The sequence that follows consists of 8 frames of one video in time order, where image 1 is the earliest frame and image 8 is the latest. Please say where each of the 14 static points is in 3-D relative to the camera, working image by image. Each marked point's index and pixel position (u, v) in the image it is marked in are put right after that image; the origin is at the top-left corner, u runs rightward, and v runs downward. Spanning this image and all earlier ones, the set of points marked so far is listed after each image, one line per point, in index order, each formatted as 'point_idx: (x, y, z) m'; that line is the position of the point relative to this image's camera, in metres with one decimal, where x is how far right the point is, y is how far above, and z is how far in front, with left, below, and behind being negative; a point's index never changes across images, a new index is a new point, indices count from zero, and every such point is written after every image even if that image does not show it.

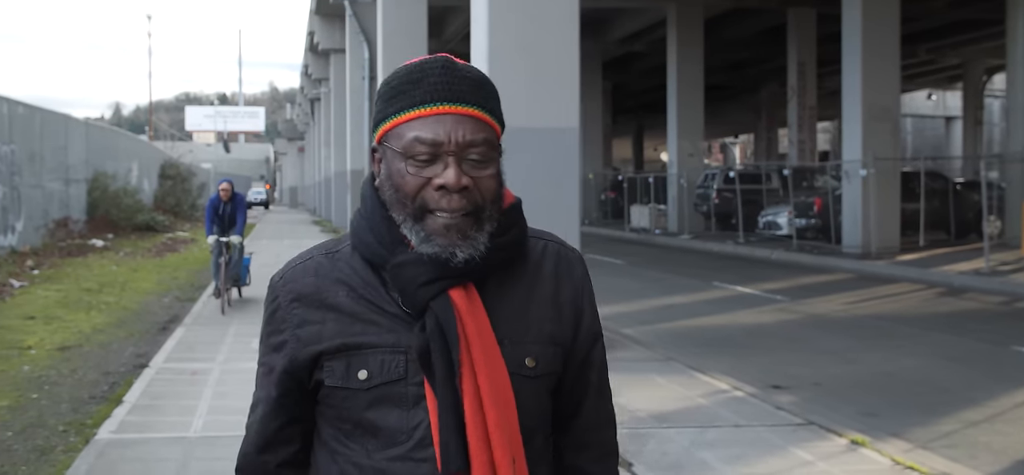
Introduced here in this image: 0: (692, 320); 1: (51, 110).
0: (+1.6, -0.7, +12.2) m
1: (-6.7, +1.8, +19.5) m
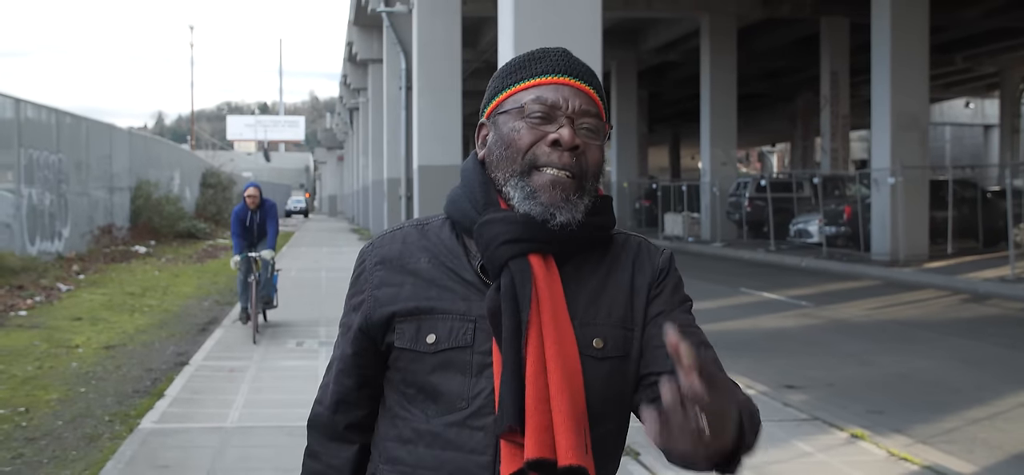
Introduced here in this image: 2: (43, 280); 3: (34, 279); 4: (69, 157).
0: (+1.9, -0.8, +12.5) m
1: (-6.3, +1.7, +20.0) m
2: (-5.0, -0.4, +14.2) m
3: (-5.0, -0.4, +14.1) m
4: (-6.1, +1.1, +18.2) m
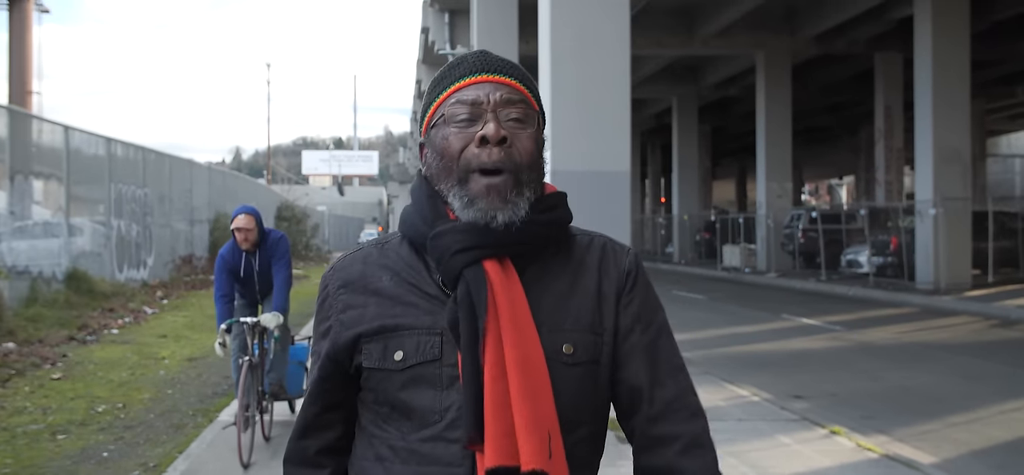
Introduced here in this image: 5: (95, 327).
0: (+2.4, -1.1, +13.3) m
1: (-5.4, +1.3, +21.4) m
2: (-4.4, -0.8, +15.5) m
3: (-4.4, -0.7, +15.3) m
4: (-5.3, +0.7, +19.6) m
5: (-3.9, -0.8, +12.6) m
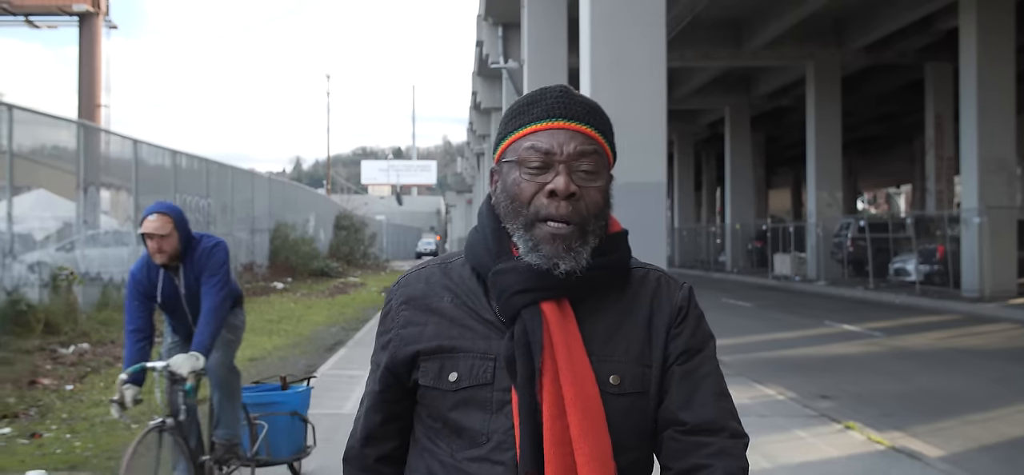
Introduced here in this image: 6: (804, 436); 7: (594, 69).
0: (+2.8, -1.2, +13.8) m
1: (-4.5, +1.1, +22.2) m
2: (-3.8, -0.9, +16.2) m
3: (-3.9, -0.8, +16.0) m
4: (-4.5, +0.6, +20.4) m
5: (-3.5, -0.9, +13.3) m
6: (+1.6, -1.1, +7.1) m
7: (+0.6, +1.3, +10.3) m
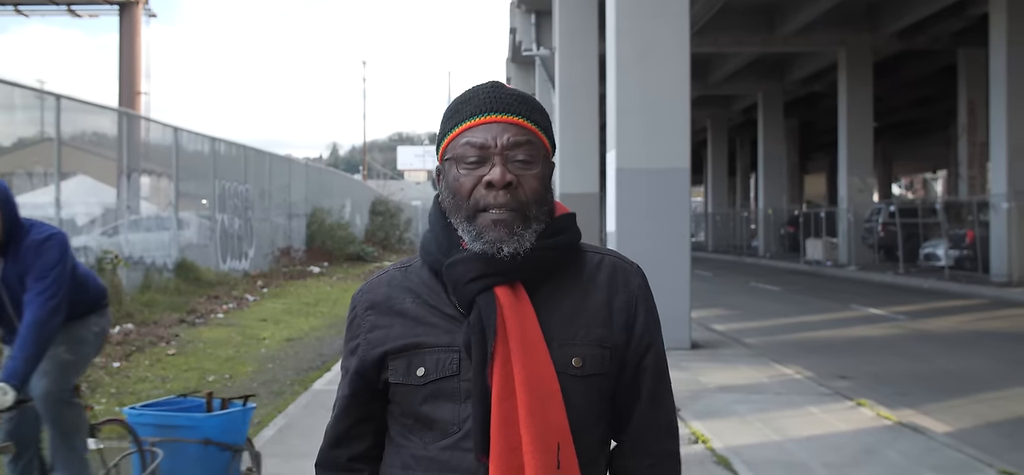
0: (+3.1, -1.0, +14.0) m
1: (-4.0, +1.4, +22.6) m
2: (-3.5, -0.7, +16.6) m
3: (-3.5, -0.7, +16.5) m
4: (-4.0, +0.8, +20.8) m
5: (-3.2, -0.8, +13.7) m
6: (+1.7, -1.0, +7.4) m
7: (+0.9, +1.4, +10.6) m
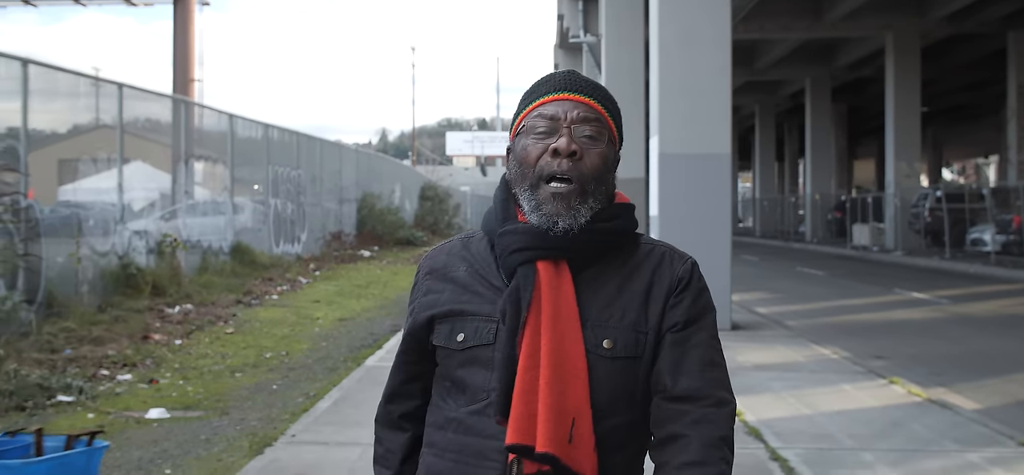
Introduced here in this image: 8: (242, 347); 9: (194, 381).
0: (+3.6, -0.8, +14.2) m
1: (-3.2, +1.7, +23.1) m
2: (-2.9, -0.5, +17.1) m
3: (-2.9, -0.5, +16.9) m
4: (-3.3, +1.0, +21.3) m
5: (-2.7, -0.6, +14.2) m
6: (+1.9, -0.9, +7.7) m
7: (+1.2, +1.5, +10.9) m
8: (-1.9, -0.8, +9.3) m
9: (-1.8, -0.8, +7.7) m
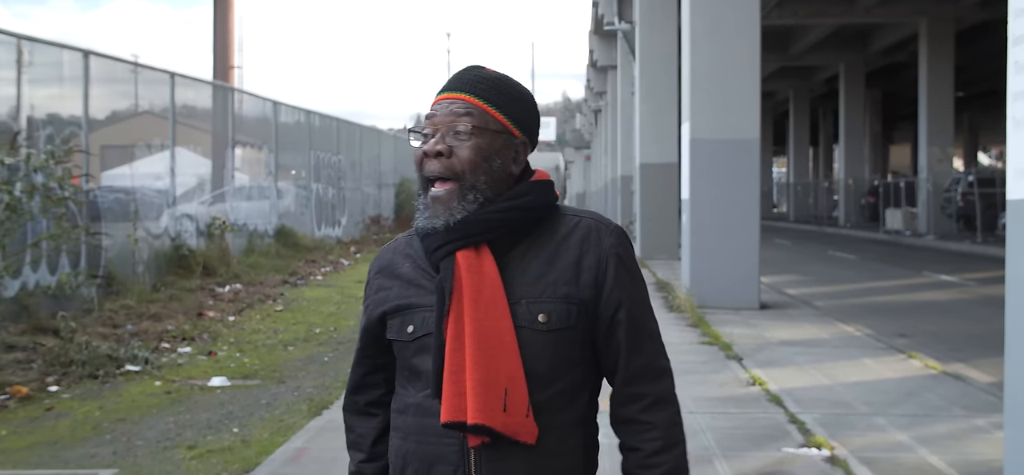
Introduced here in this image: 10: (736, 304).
0: (+4.0, -0.6, +14.6) m
1: (-2.6, +1.9, +23.6) m
2: (-2.4, -0.3, +17.6) m
3: (-2.5, -0.2, +17.4) m
4: (-2.7, +1.3, +21.8) m
5: (-2.3, -0.4, +14.7) m
6: (+2.2, -0.8, +8.1) m
7: (+1.5, +1.7, +11.3) m
8: (-1.6, -0.6, +9.7) m
9: (-1.6, -0.7, +8.2) m
10: (+1.9, -0.6, +11.4) m
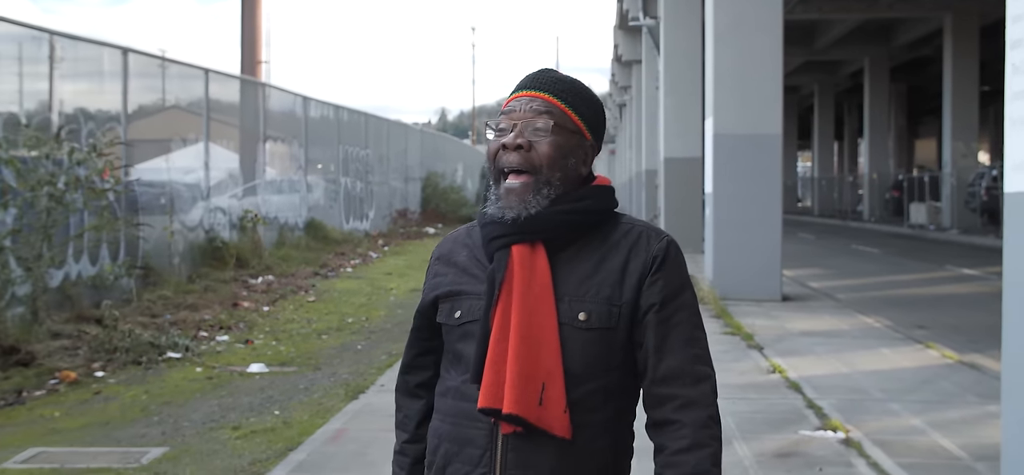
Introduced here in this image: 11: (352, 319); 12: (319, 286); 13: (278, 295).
0: (+4.3, -0.6, +14.8) m
1: (-2.1, +2.1, +23.8) m
2: (-2.1, -0.2, +17.9) m
3: (-2.1, -0.1, +17.7) m
4: (-2.3, +1.4, +22.0) m
5: (-2.0, -0.3, +15.0) m
6: (+2.3, -0.7, +8.3) m
7: (+1.8, +1.8, +11.5) m
8: (-1.4, -0.6, +10.0) m
9: (-1.4, -0.7, +8.4) m
10: (+2.1, -0.5, +11.6) m
11: (-1.2, -0.6, +9.6) m
12: (-1.8, -0.4, +12.1) m
13: (-2.0, -0.5, +11.2) m
